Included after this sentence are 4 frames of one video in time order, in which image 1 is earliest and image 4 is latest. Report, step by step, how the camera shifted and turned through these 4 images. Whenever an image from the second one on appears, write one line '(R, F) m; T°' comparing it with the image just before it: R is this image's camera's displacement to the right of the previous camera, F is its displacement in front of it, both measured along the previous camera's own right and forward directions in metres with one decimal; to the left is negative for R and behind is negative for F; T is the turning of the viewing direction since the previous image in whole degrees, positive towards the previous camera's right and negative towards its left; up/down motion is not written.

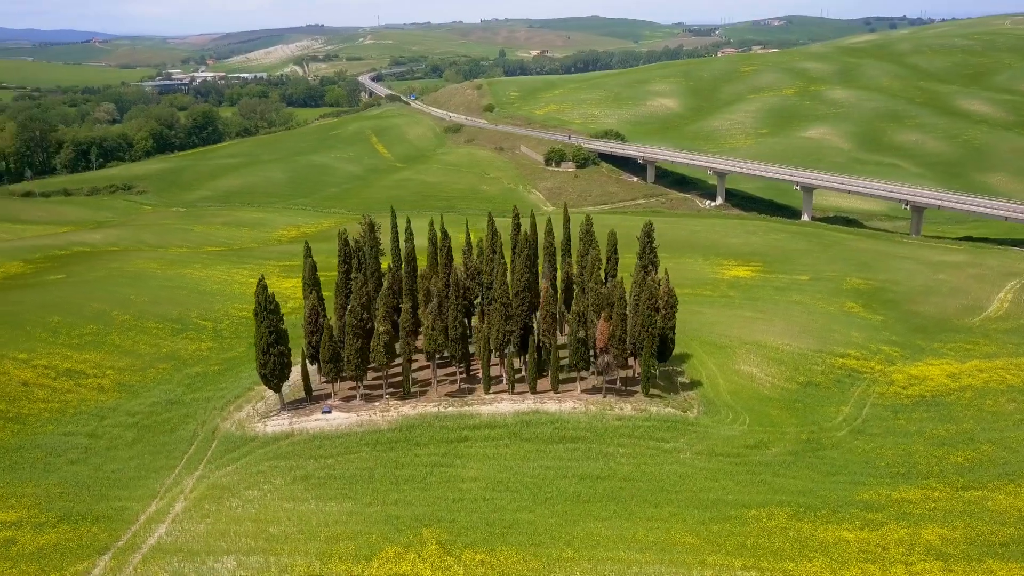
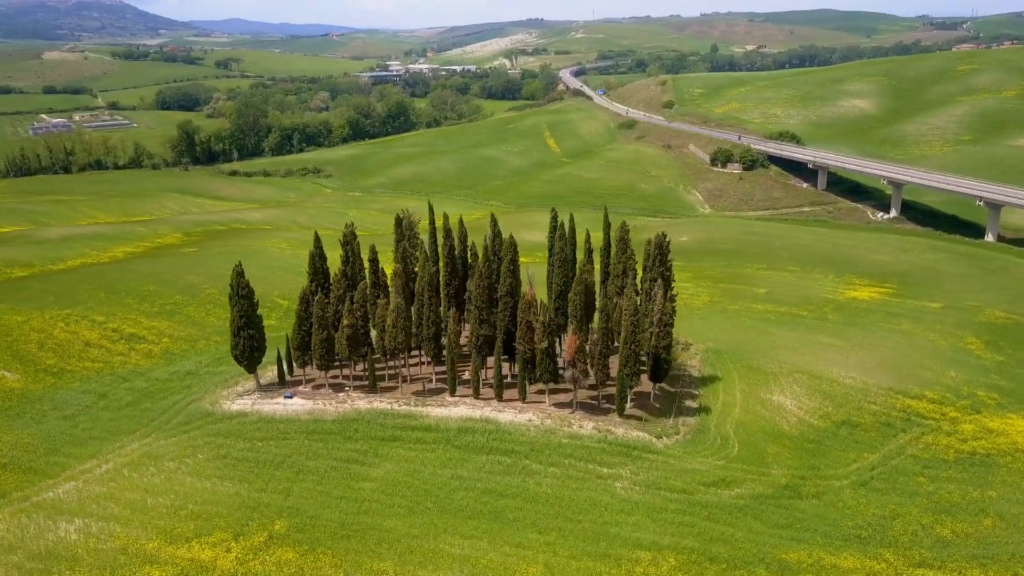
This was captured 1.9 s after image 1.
(+9.7, +1.7) m; -14°
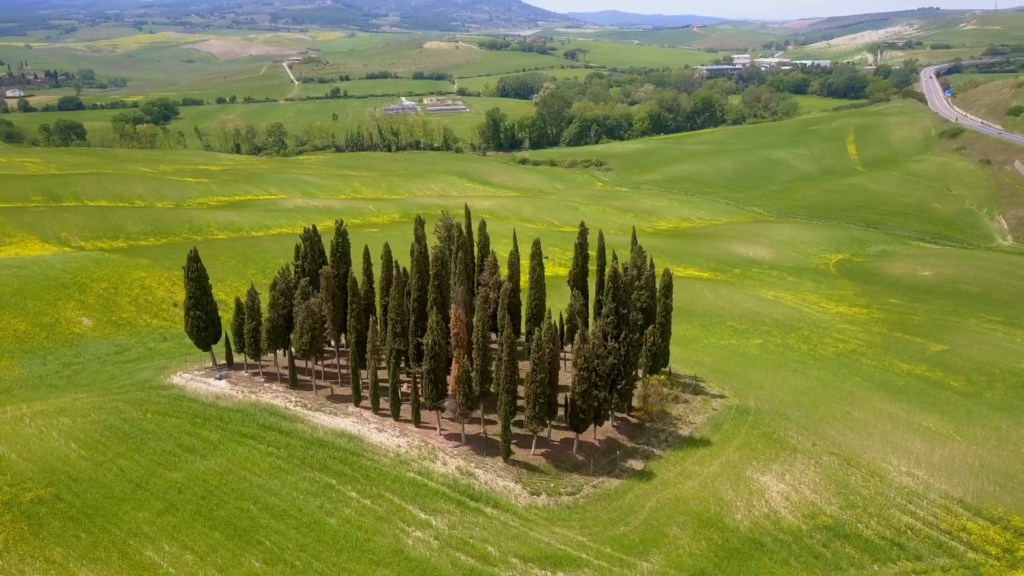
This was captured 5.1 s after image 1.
(+16.8, +5.9) m; -23°
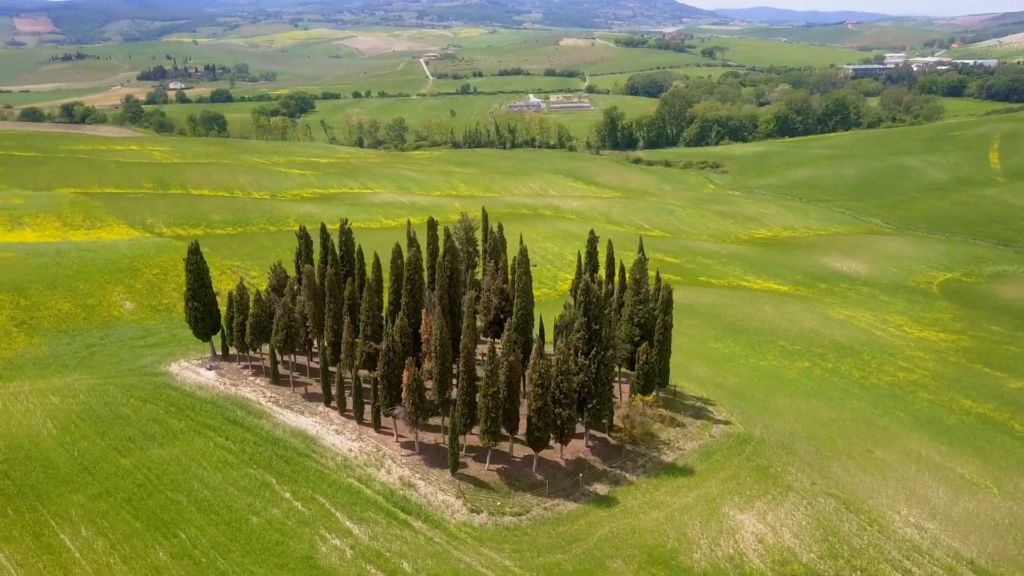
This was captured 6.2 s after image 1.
(+6.6, +1.6) m; -9°
